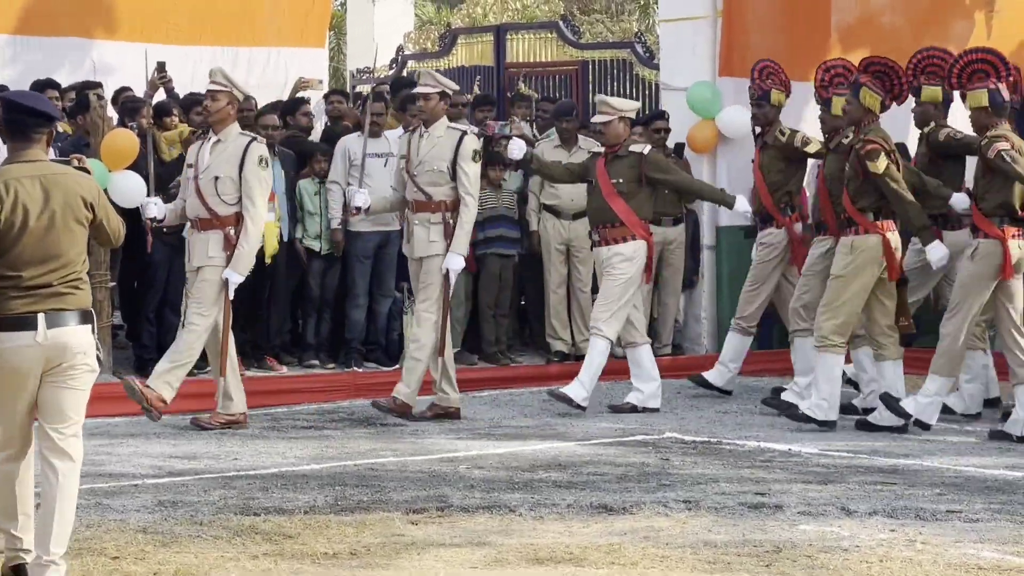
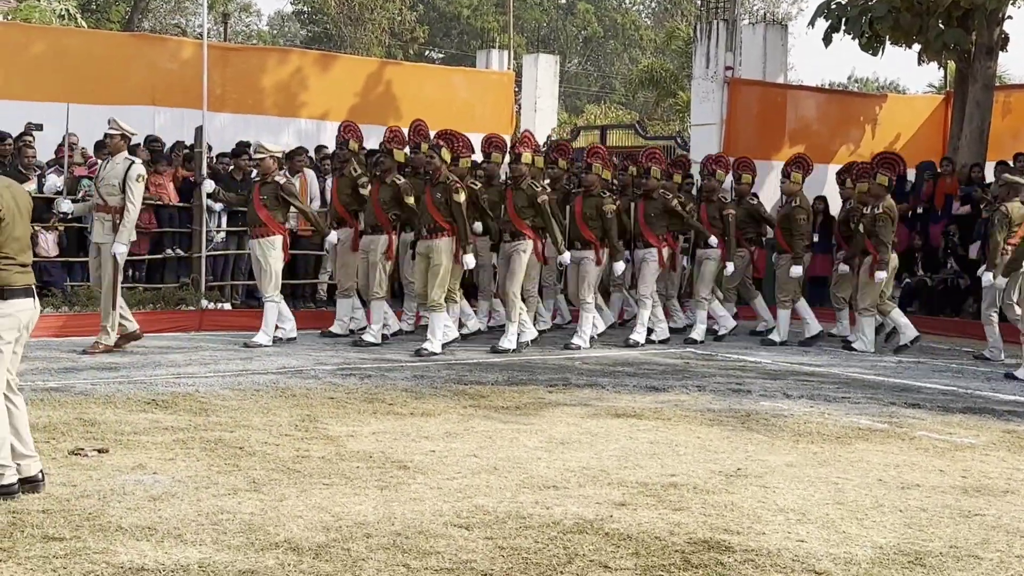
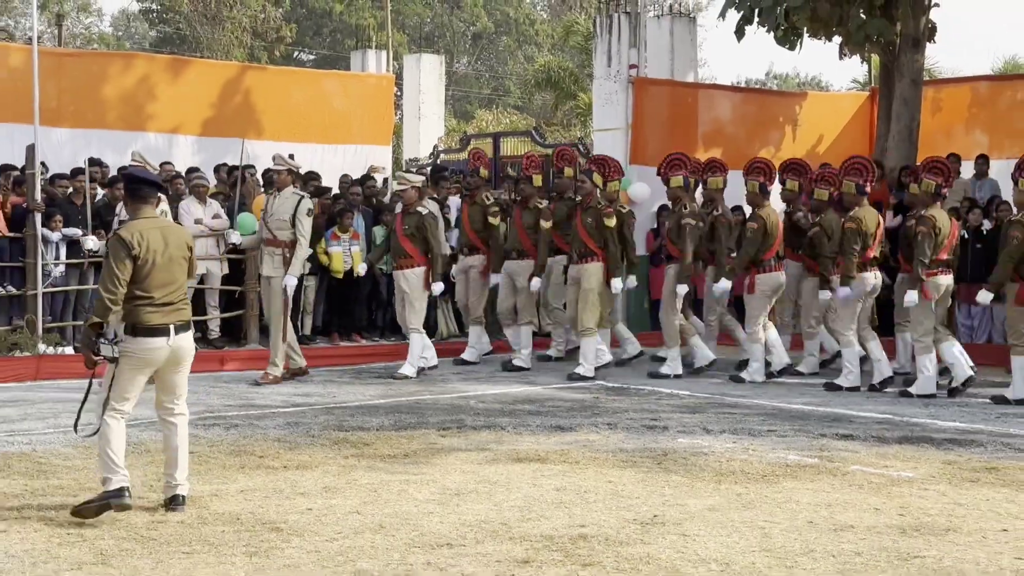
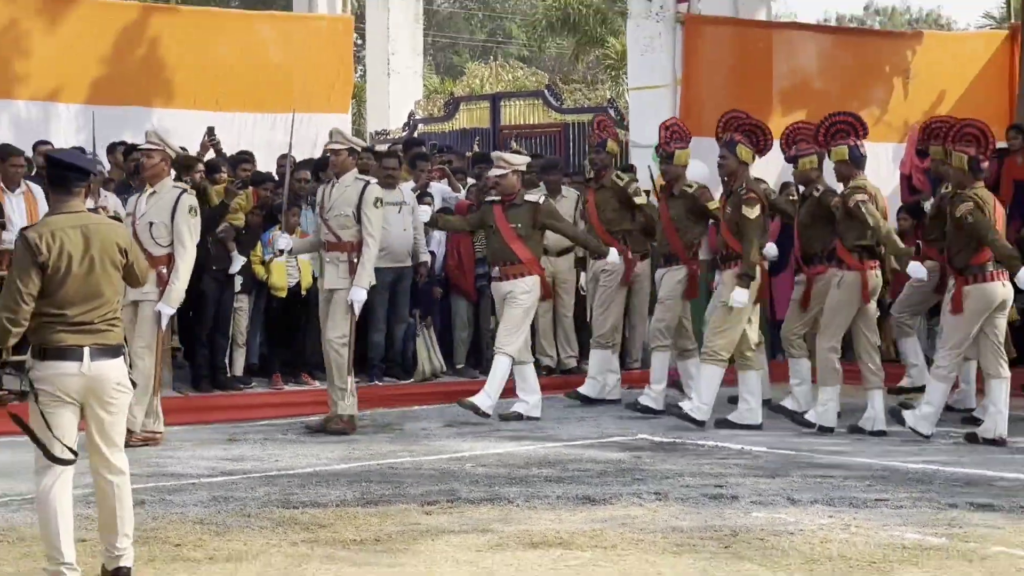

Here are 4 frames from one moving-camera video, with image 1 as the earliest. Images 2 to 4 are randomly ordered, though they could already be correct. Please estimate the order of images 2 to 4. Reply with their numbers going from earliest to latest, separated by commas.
4, 3, 2
